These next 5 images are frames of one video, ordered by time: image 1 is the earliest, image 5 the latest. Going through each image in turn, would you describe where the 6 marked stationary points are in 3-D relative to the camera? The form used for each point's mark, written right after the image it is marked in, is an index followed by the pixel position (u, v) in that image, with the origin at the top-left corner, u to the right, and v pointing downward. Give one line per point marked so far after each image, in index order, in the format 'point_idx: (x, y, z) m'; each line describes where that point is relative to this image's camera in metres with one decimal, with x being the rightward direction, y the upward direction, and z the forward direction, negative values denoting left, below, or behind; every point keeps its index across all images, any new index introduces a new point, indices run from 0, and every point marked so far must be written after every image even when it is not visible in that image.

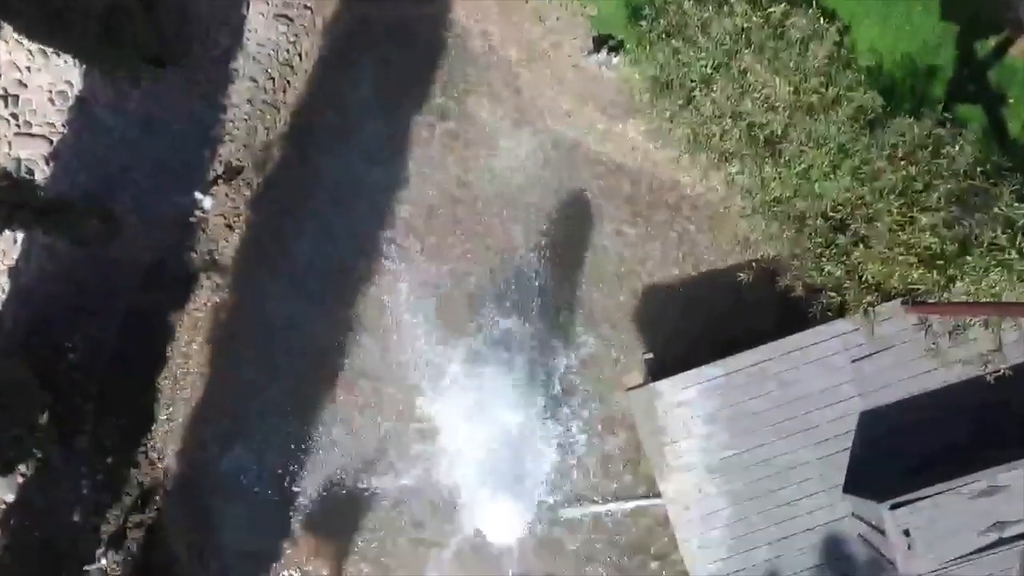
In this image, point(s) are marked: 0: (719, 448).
0: (+1.3, -1.1, +5.0) m
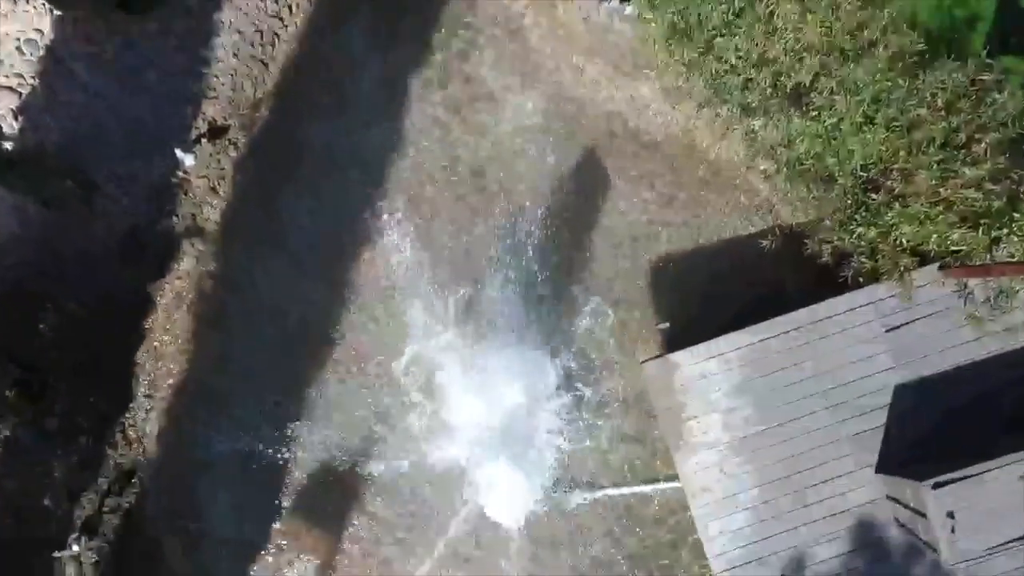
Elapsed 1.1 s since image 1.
0: (+1.4, -0.8, +4.6) m
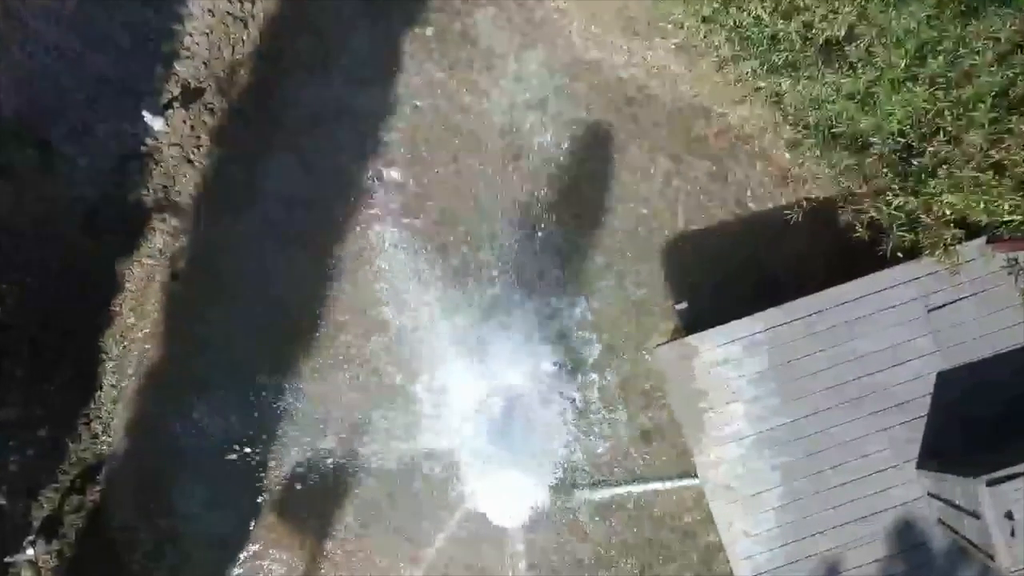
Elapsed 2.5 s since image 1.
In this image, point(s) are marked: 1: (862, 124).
0: (+1.4, -0.7, +4.2) m
1: (+1.9, +0.9, +4.2) m
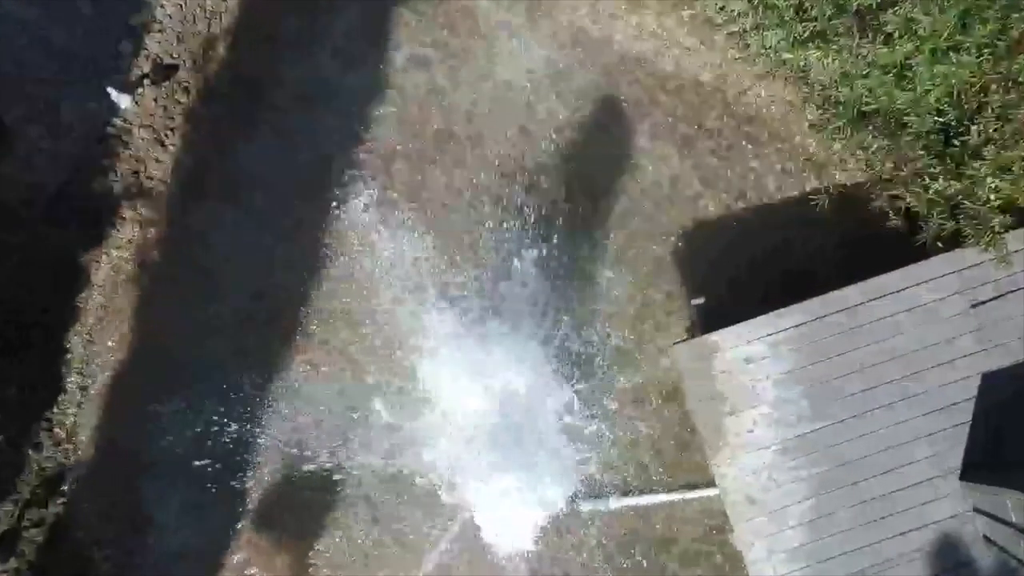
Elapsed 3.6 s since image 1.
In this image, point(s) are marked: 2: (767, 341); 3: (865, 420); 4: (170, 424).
0: (+1.4, -0.7, +3.8) m
1: (+1.9, +0.9, +3.8) m
2: (+1.3, -0.3, +3.8) m
3: (+1.7, -0.6, +3.8) m
4: (-2.0, -0.8, +4.4) m
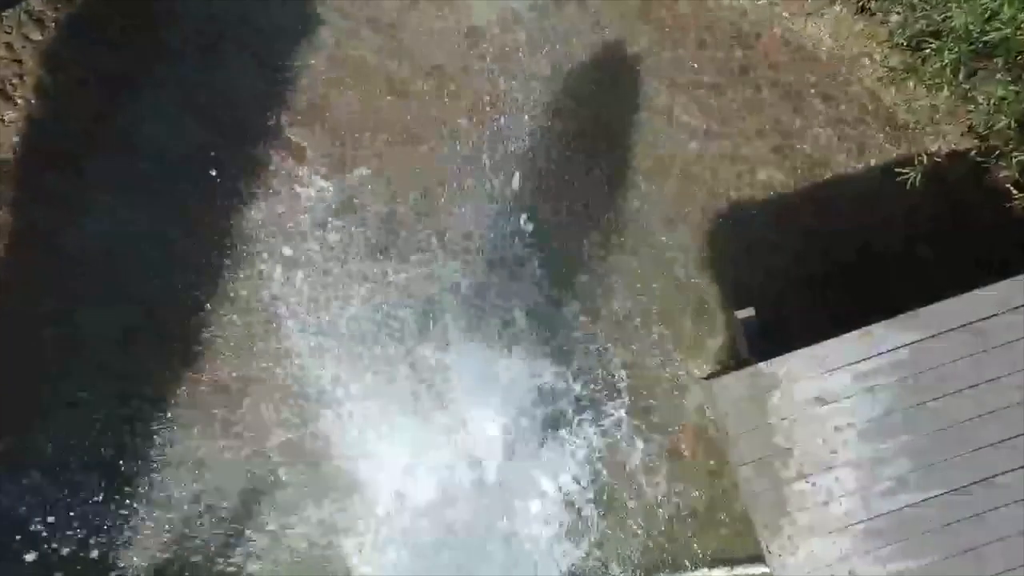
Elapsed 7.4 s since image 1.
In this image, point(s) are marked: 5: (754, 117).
0: (+1.3, -0.7, +2.6) m
1: (+1.8, +0.9, +2.6) m
2: (+1.2, -0.3, +2.6) m
3: (+1.6, -0.7, +2.6) m
4: (-2.1, -0.8, +3.2) m
5: (+1.1, +0.7, +3.3) m
